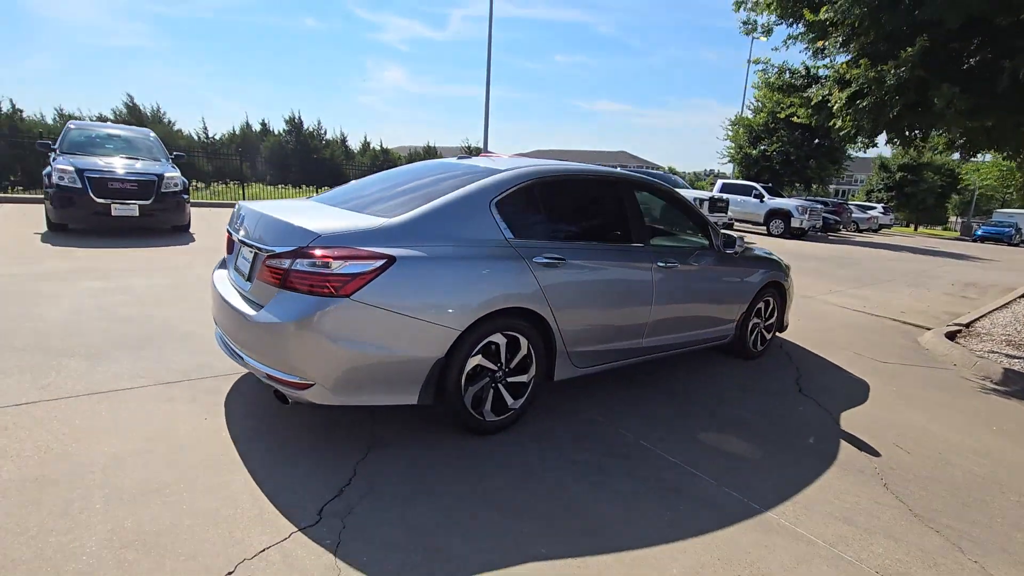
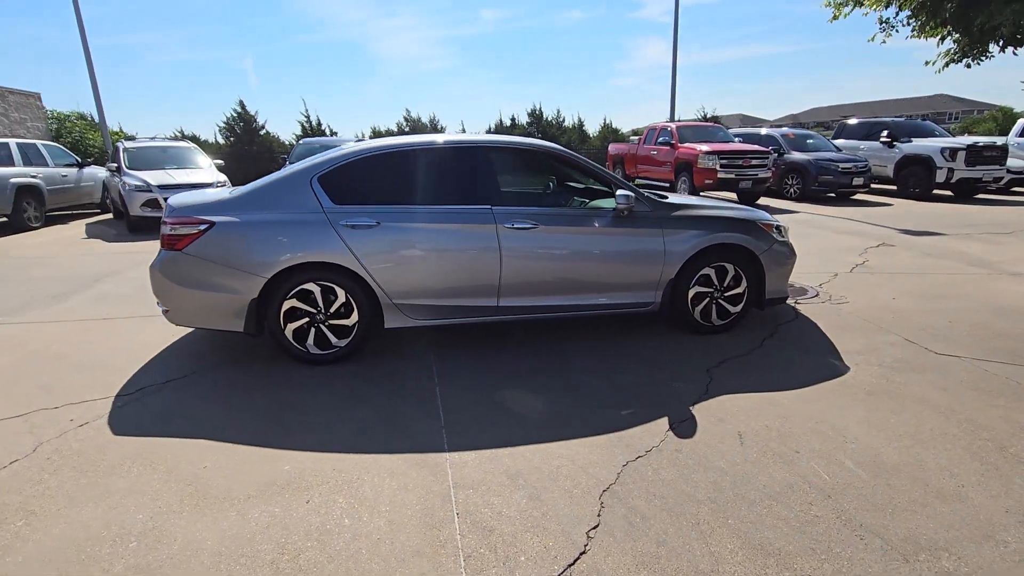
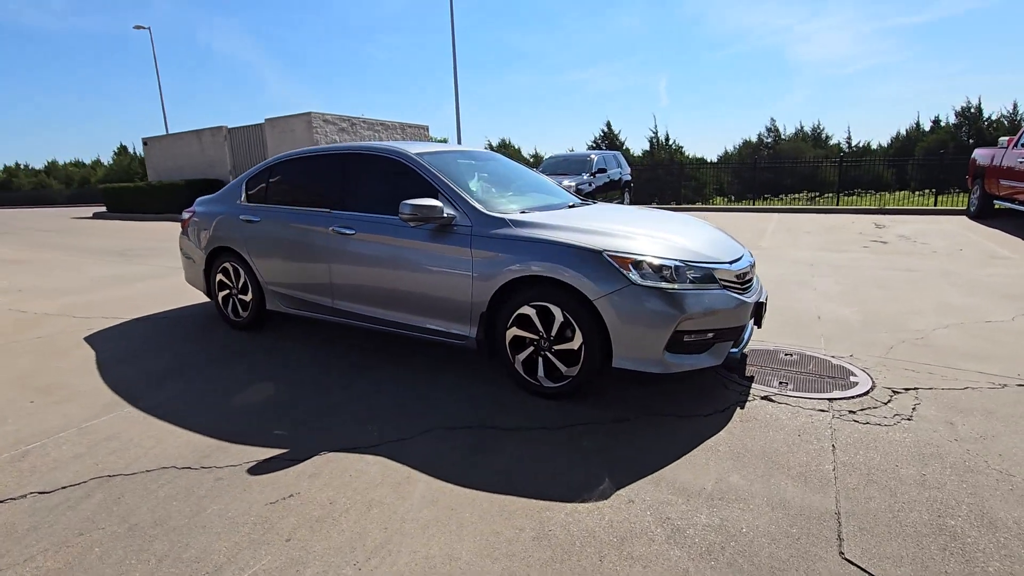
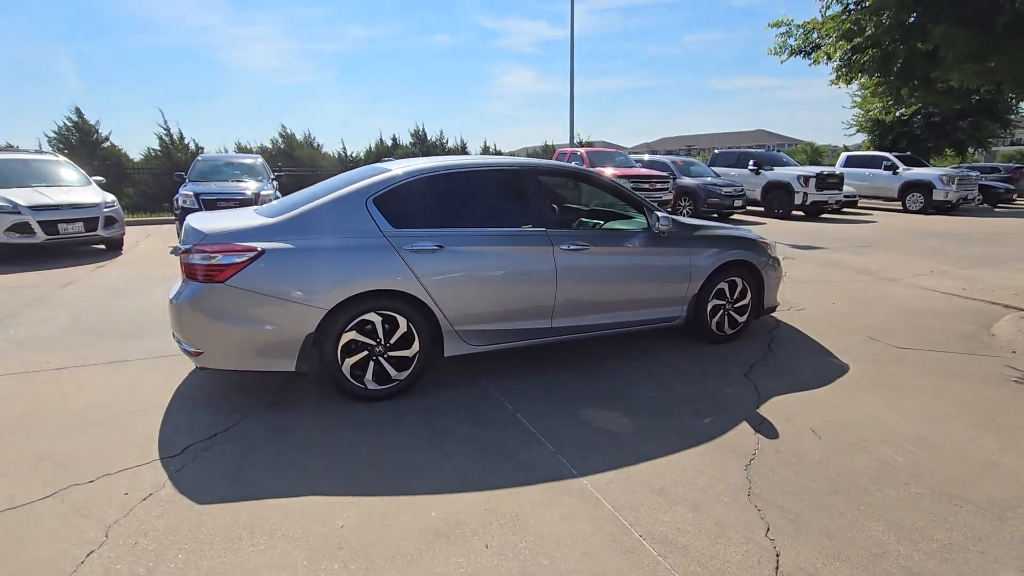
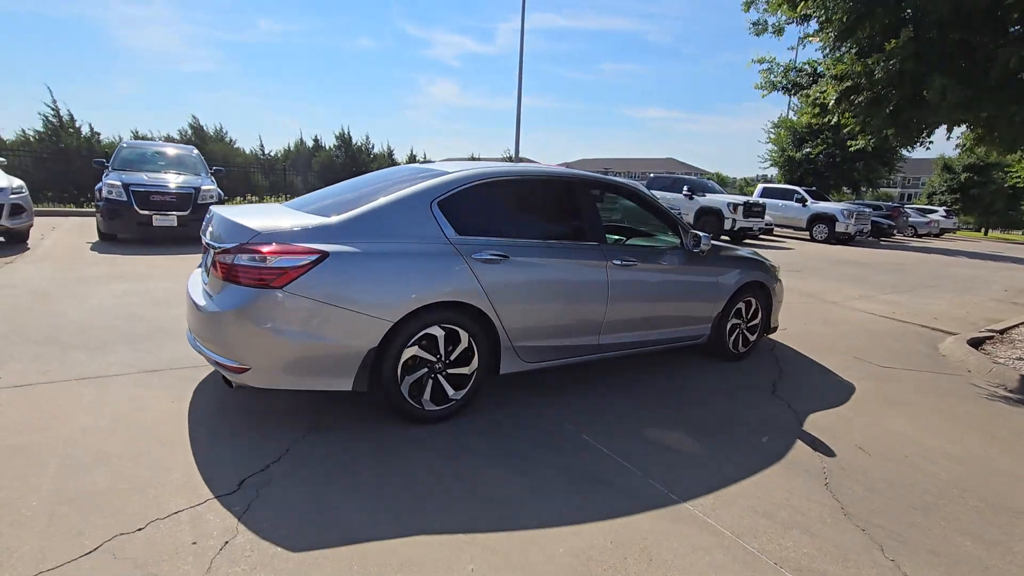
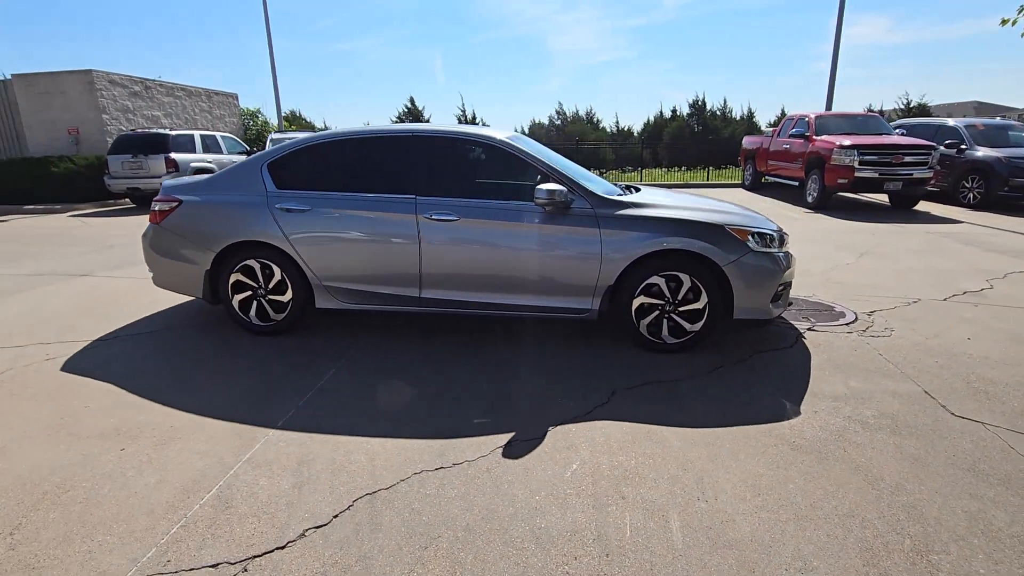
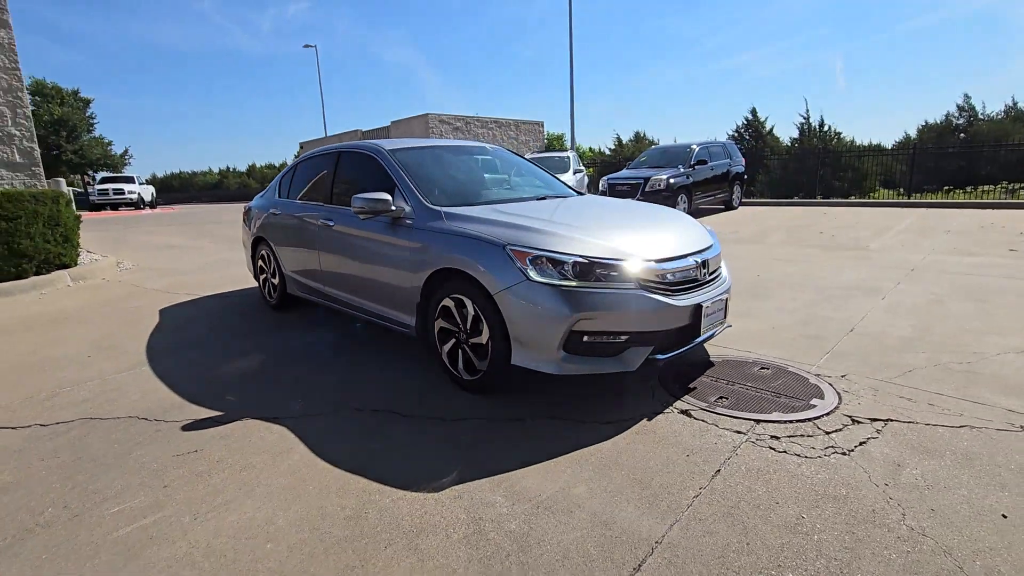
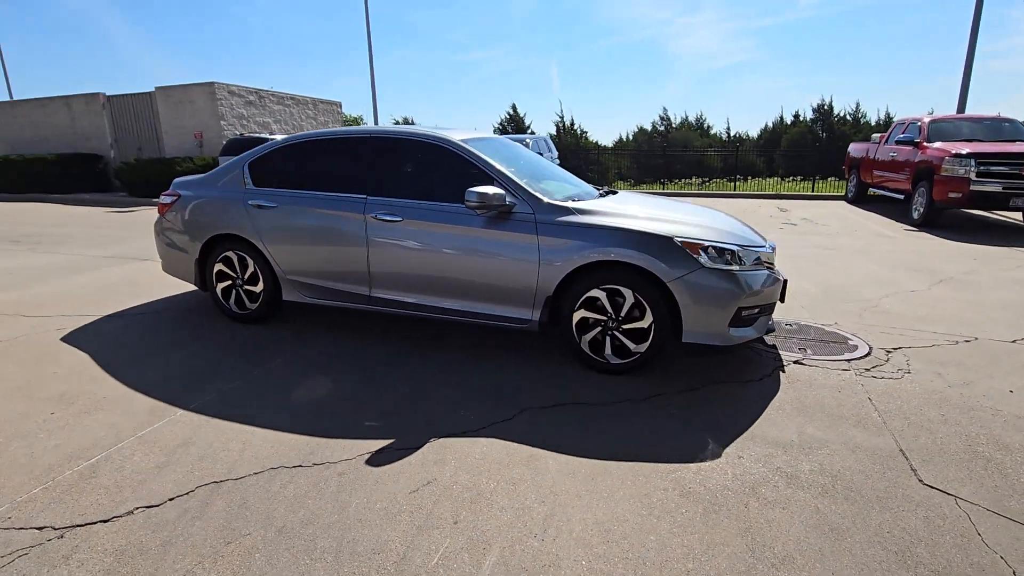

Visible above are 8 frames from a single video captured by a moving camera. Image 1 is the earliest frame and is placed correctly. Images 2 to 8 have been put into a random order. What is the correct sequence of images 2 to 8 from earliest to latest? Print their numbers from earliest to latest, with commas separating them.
5, 4, 2, 6, 8, 3, 7
